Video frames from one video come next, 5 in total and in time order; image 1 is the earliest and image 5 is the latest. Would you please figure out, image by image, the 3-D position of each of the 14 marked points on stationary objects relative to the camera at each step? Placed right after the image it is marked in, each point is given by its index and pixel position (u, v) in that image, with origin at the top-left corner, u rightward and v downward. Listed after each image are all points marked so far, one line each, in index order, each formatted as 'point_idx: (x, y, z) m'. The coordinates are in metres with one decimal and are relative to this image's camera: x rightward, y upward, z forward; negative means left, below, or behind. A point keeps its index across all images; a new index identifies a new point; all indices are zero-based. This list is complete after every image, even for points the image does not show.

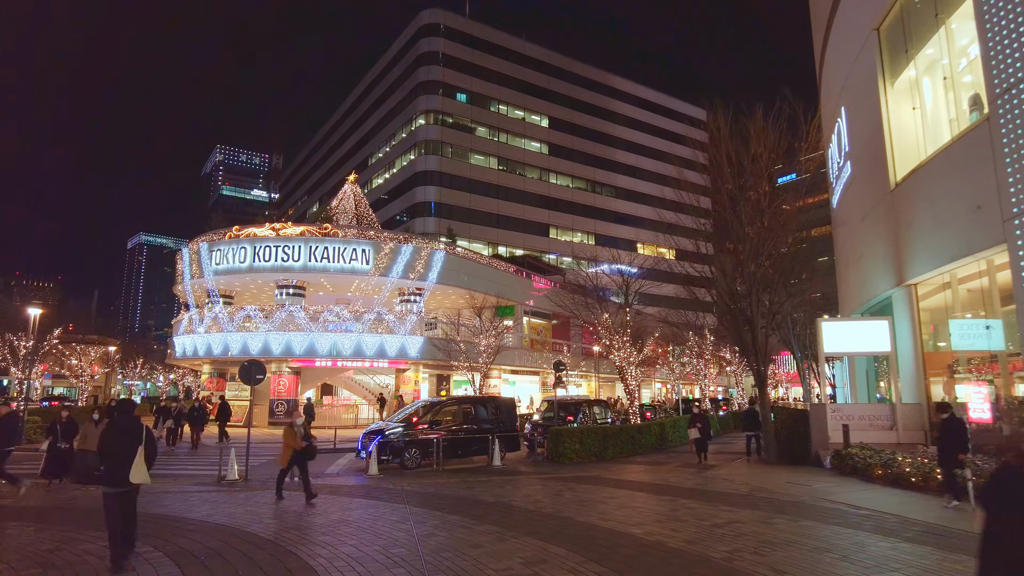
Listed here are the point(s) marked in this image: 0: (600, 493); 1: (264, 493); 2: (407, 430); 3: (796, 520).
0: (+1.5, -3.5, +11.0) m
1: (-4.1, -3.4, +10.9) m
2: (-2.5, -3.3, +15.0) m
3: (+3.8, -3.1, +8.6) m
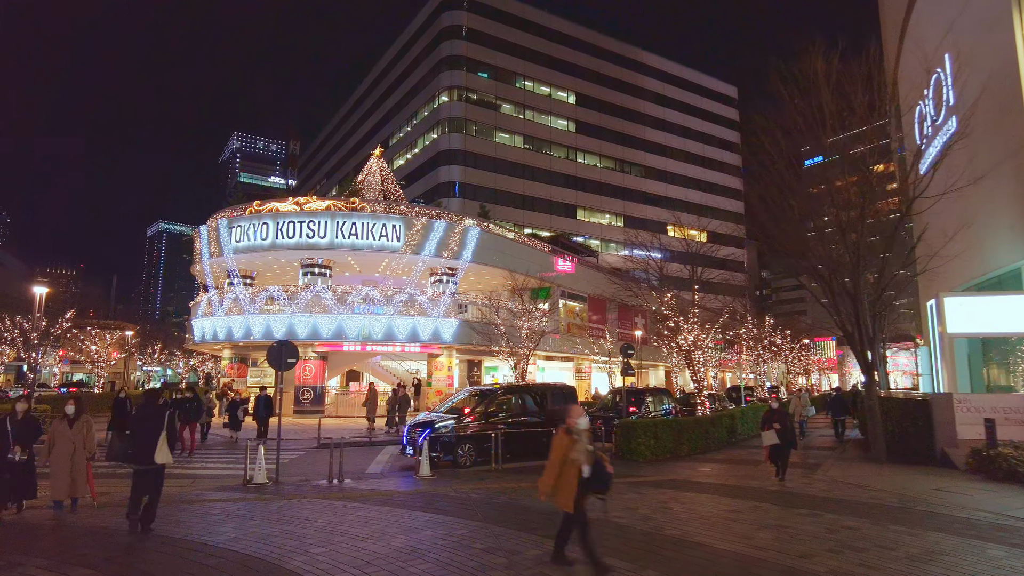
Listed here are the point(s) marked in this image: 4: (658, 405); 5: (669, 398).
0: (+2.8, -3.0, +8.9) m
1: (-2.8, -2.9, +8.8) m
2: (-1.1, -2.7, +13.0) m
3: (+5.0, -2.6, +6.4) m
4: (+4.2, -3.4, +18.9) m
5: (+4.7, -3.3, +19.5) m
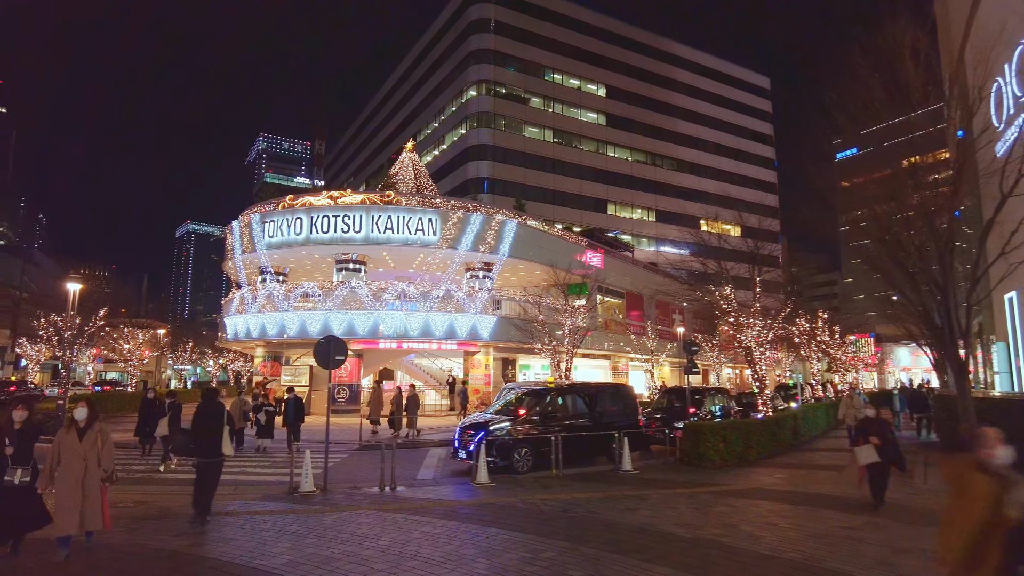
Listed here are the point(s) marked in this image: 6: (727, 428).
0: (+3.7, -2.8, +7.8) m
1: (-1.9, -2.8, +8.0) m
2: (0.0, -2.5, +12.0) m
3: (+5.9, -2.4, +5.3) m
4: (+5.6, -3.2, +17.8) m
5: (+6.0, -3.1, +18.4) m
6: (+4.5, -2.9, +13.6) m
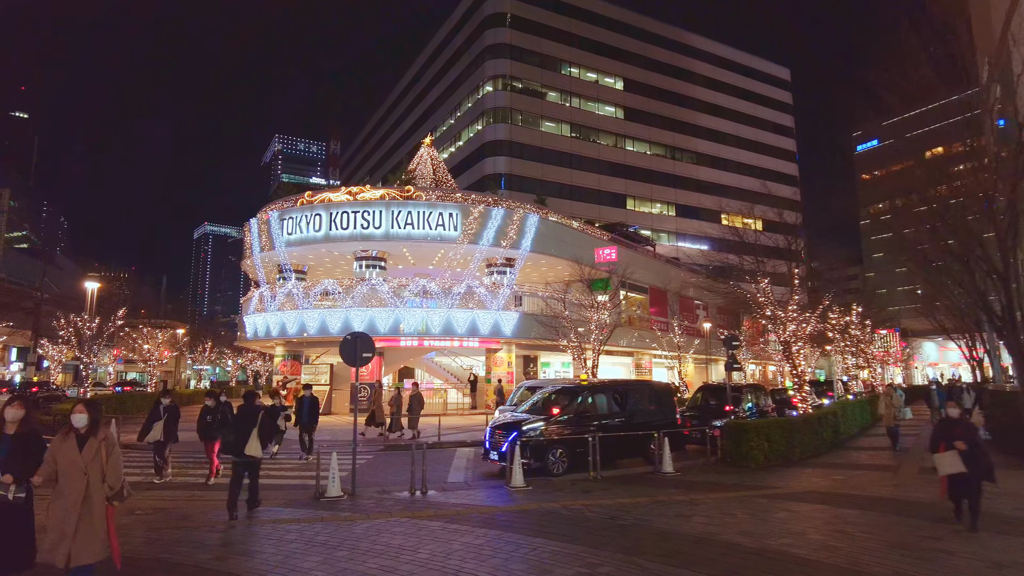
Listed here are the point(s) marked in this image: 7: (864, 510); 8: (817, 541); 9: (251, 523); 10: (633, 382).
0: (+4.3, -2.7, +7.2) m
1: (-1.4, -2.7, +7.4) m
2: (+0.6, -2.4, +11.4) m
3: (+6.3, -2.3, +4.5) m
4: (+6.3, -3.0, +17.0) m
5: (+6.8, -2.9, +17.7) m
6: (+5.1, -2.8, +12.9) m
7: (+4.5, -2.8, +8.3) m
8: (+3.2, -2.6, +6.7) m
9: (-3.0, -2.7, +7.5) m
10: (+2.5, -1.9, +13.3) m
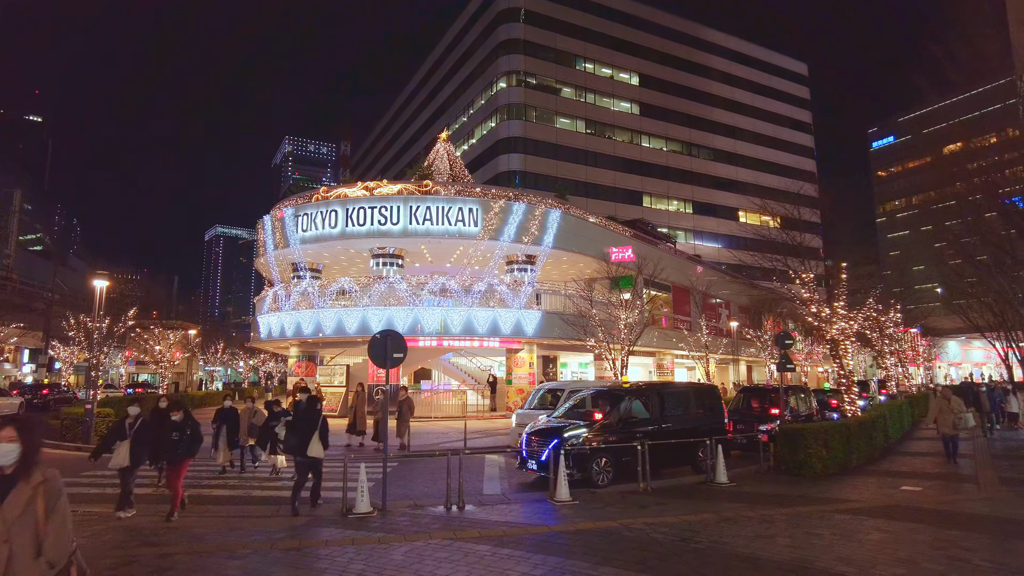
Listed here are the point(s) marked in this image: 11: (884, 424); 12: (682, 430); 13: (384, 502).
0: (+4.8, -2.6, +6.2) m
1: (-0.8, -2.6, +6.5) m
2: (+1.3, -2.3, +10.5) m
3: (+6.8, -2.1, +3.5) m
4: (+7.0, -2.9, +16.0) m
5: (+7.5, -2.8, +16.6) m
6: (+5.8, -2.6, +11.9) m
7: (+5.1, -2.7, +7.3) m
8: (+3.7, -2.5, +5.8) m
9: (-2.4, -2.6, +6.6) m
10: (+3.2, -1.8, +12.3) m
11: (+8.9, -3.2, +15.5) m
12: (+3.0, -2.5, +11.6) m
13: (-1.8, -2.9, +9.0) m
